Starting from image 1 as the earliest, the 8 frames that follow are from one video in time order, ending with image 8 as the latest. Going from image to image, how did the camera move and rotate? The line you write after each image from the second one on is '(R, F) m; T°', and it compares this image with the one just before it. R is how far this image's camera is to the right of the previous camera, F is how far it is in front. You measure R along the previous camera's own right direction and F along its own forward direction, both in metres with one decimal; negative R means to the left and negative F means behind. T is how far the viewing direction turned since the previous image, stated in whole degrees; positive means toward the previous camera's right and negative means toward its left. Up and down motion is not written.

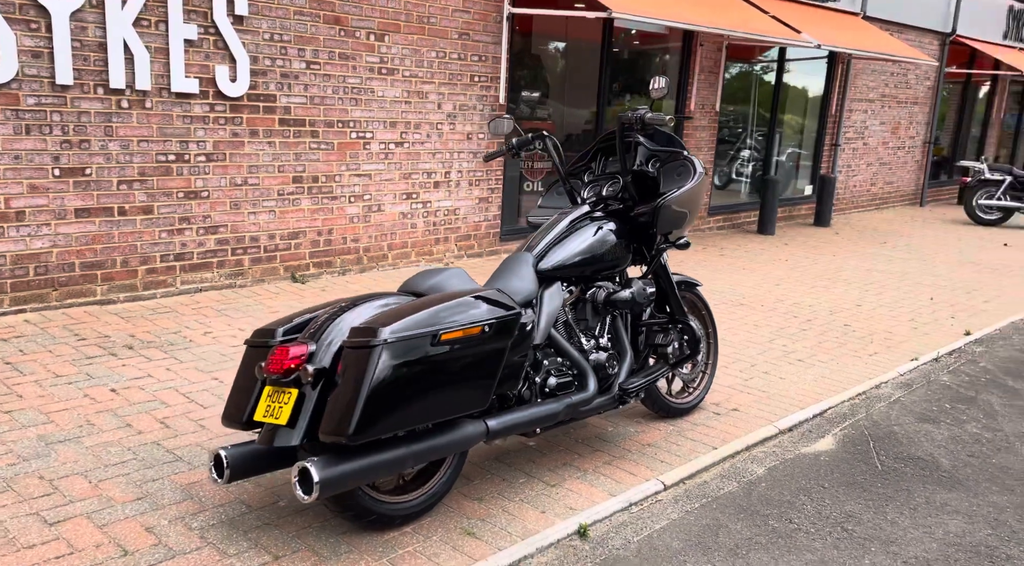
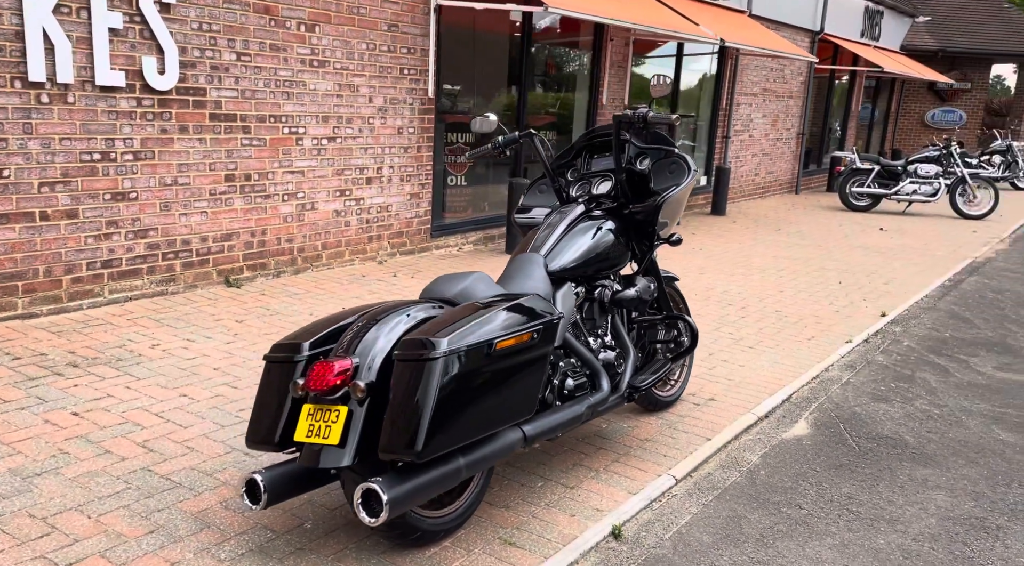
(-0.8, +0.1) m; +9°
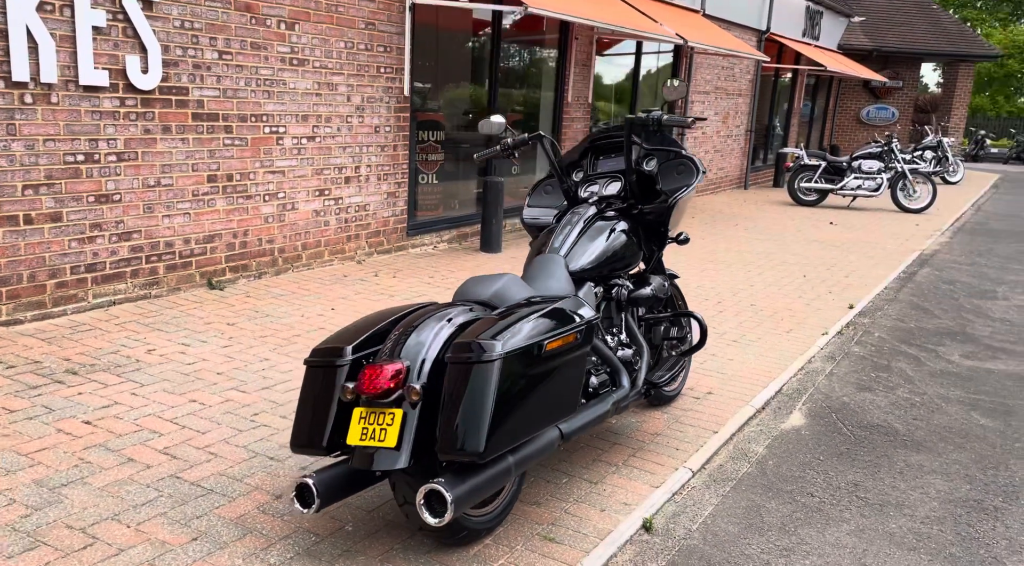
(-0.4, 0.0) m; +4°
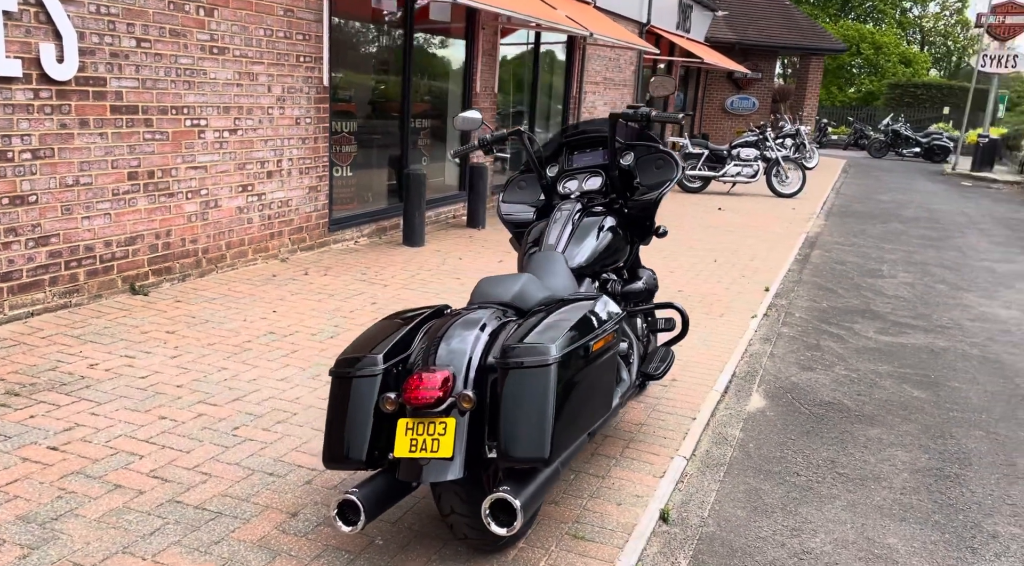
(-0.7, +0.1) m; +9°
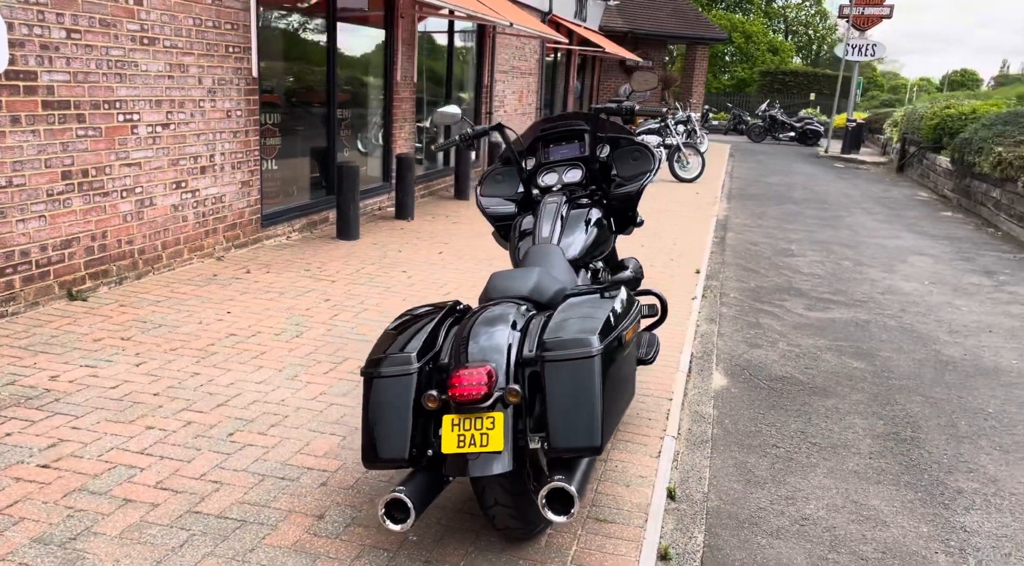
(-0.6, 0.0) m; +8°
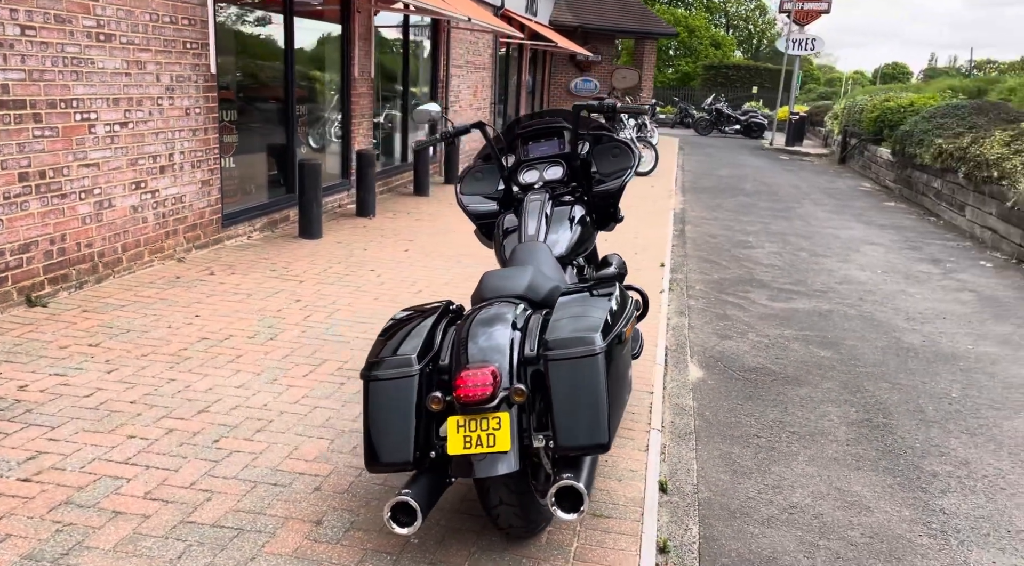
(-0.2, 0.0) m; +4°
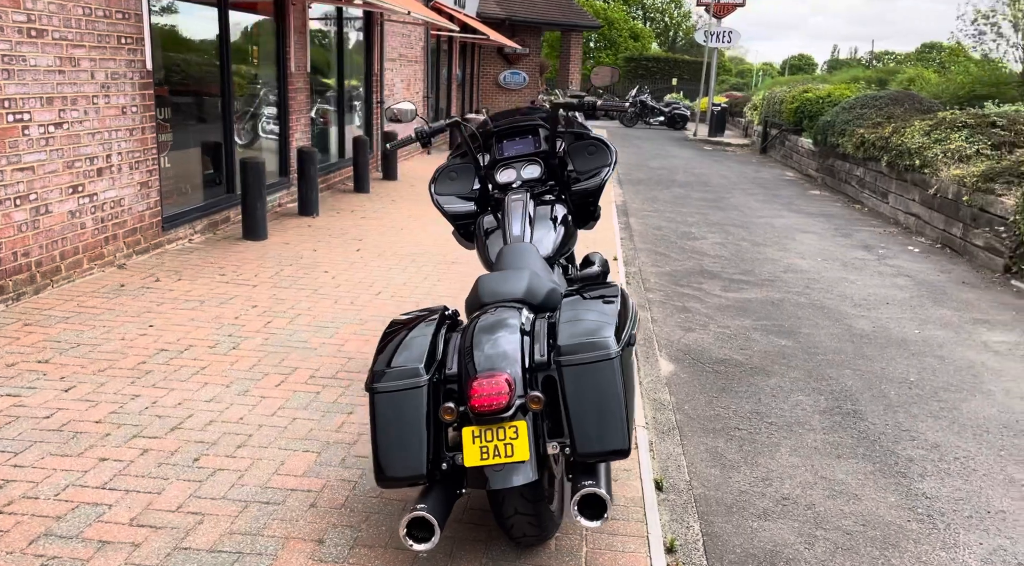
(-0.3, +0.1) m; +5°
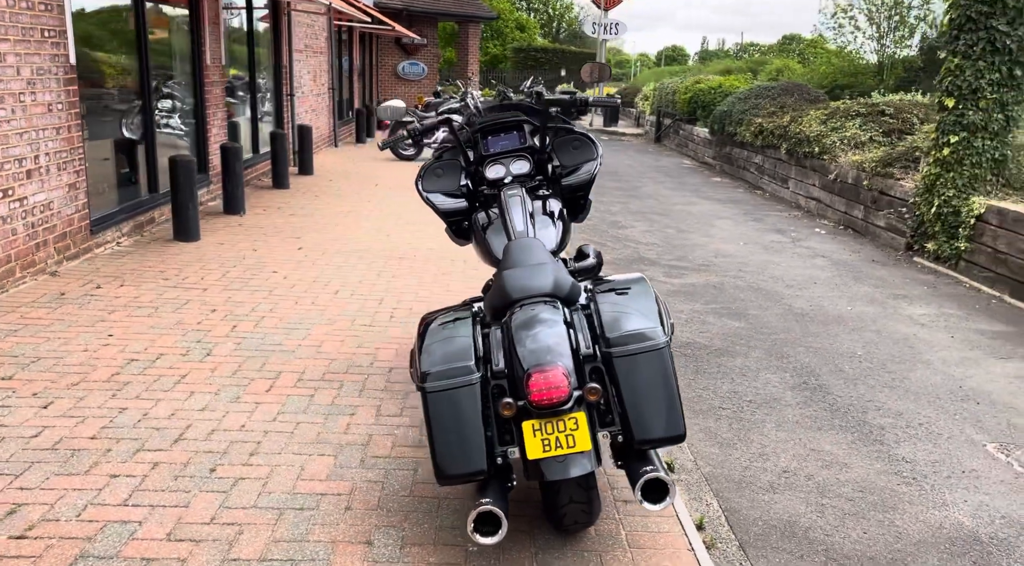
(-0.6, 0.0) m; +7°
